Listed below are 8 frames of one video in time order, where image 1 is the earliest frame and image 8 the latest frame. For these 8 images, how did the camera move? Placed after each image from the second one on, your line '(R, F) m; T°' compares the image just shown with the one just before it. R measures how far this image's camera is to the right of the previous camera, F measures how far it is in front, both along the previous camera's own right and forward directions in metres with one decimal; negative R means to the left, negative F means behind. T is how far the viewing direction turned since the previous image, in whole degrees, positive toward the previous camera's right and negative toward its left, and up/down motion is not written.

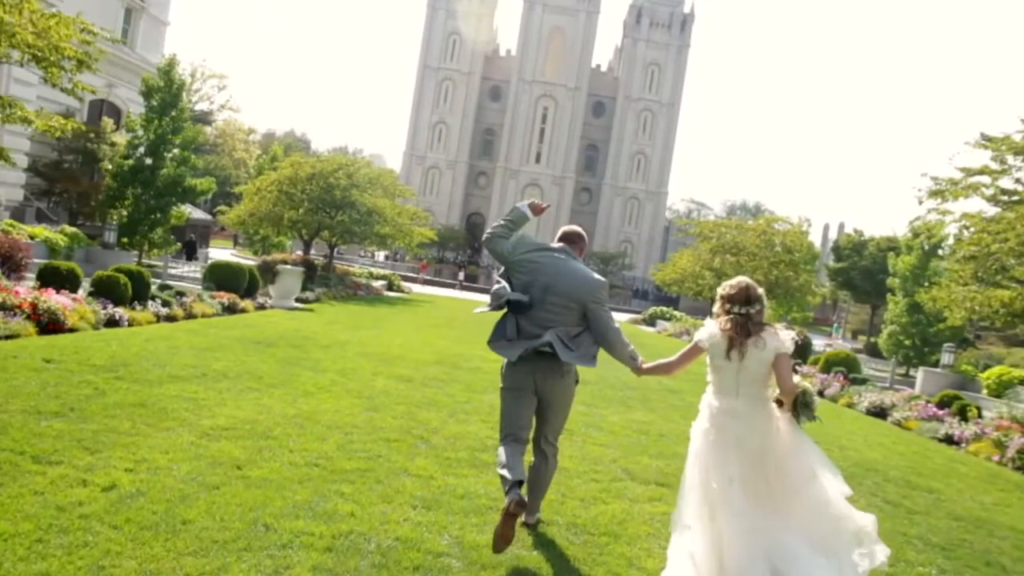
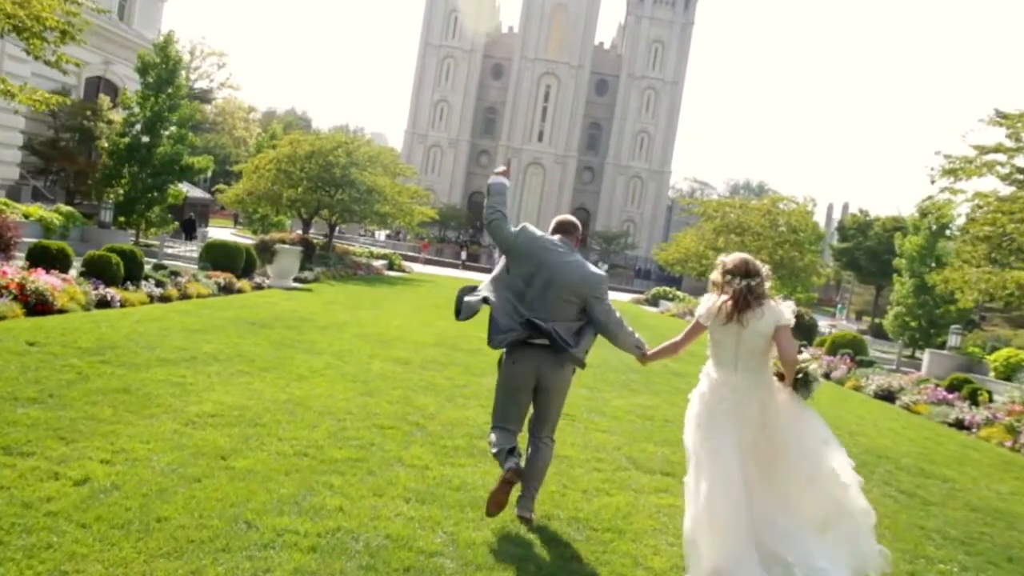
(0.0, +0.3) m; 0°
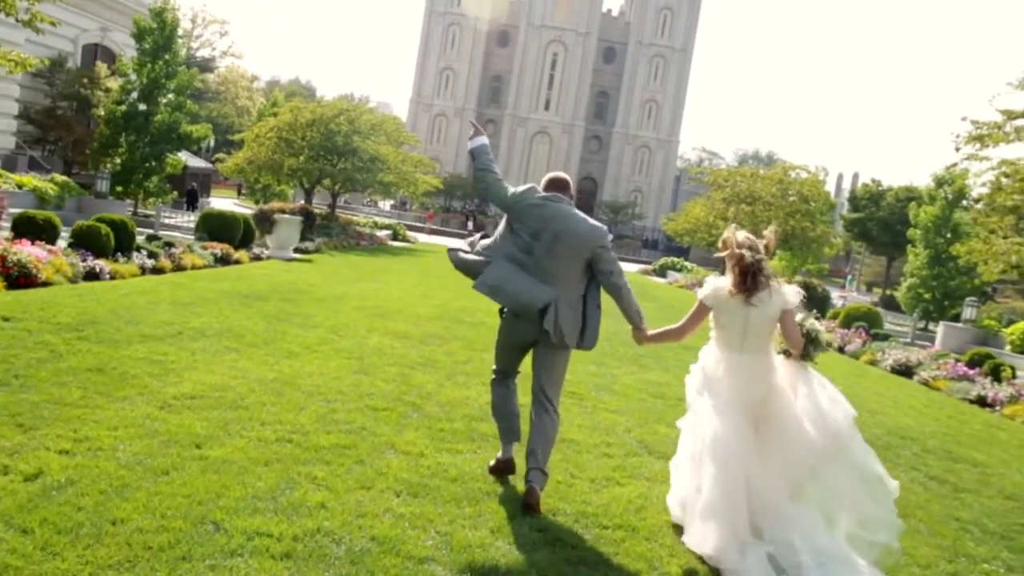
(0.0, +0.5) m; 0°
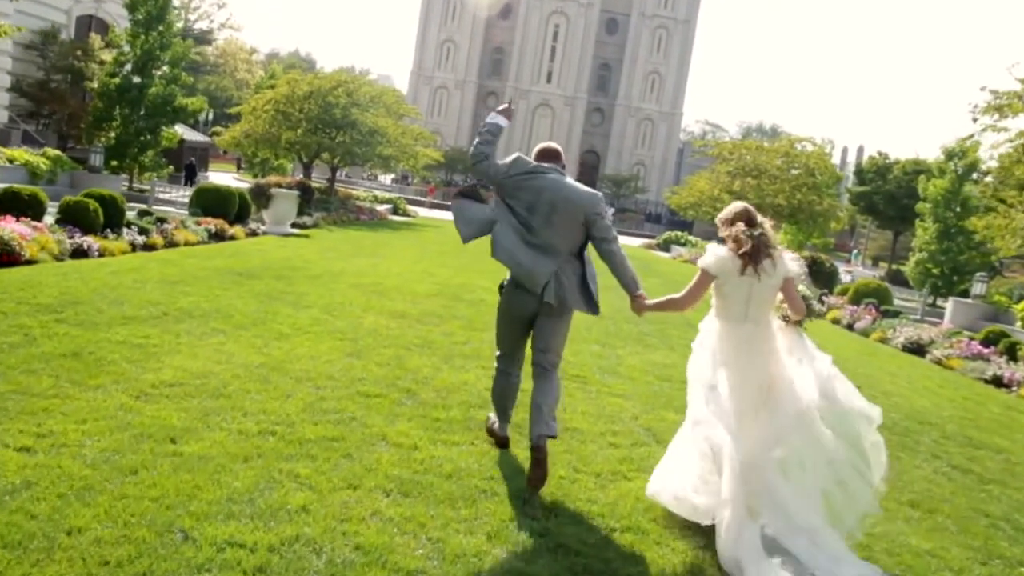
(0.0, +0.4) m; 0°
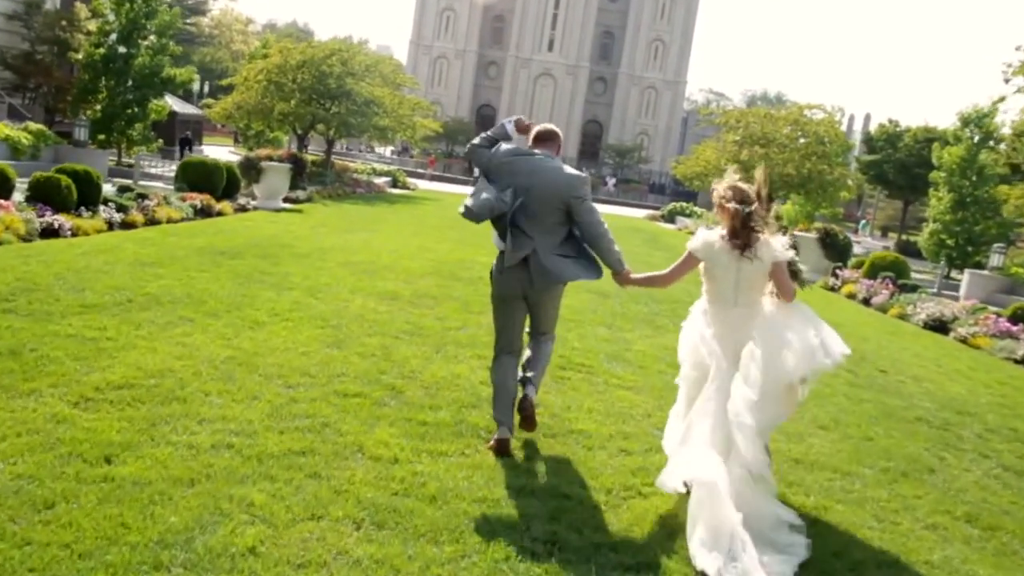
(0.0, +0.8) m; 0°
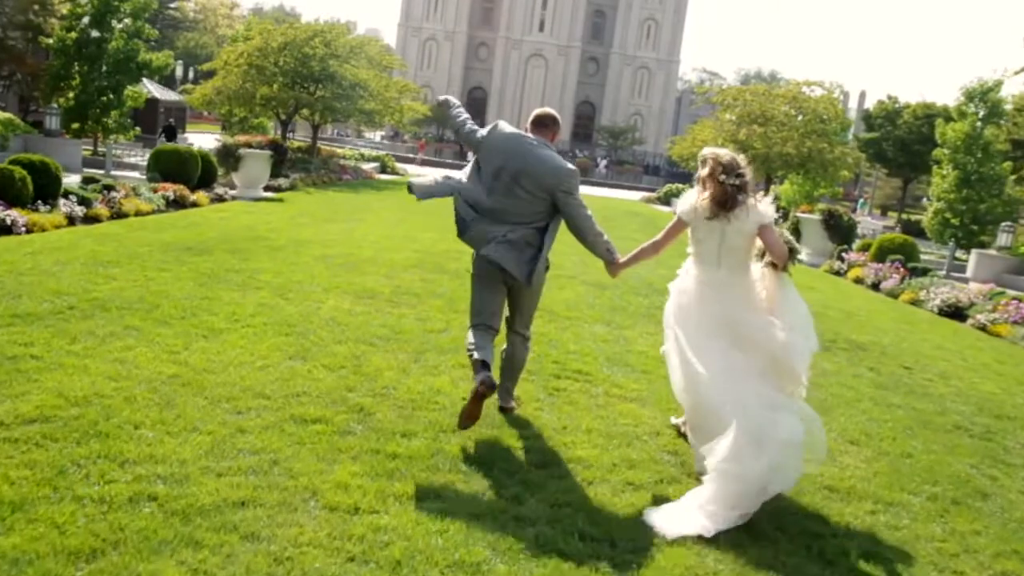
(+0.1, +0.8) m; 0°
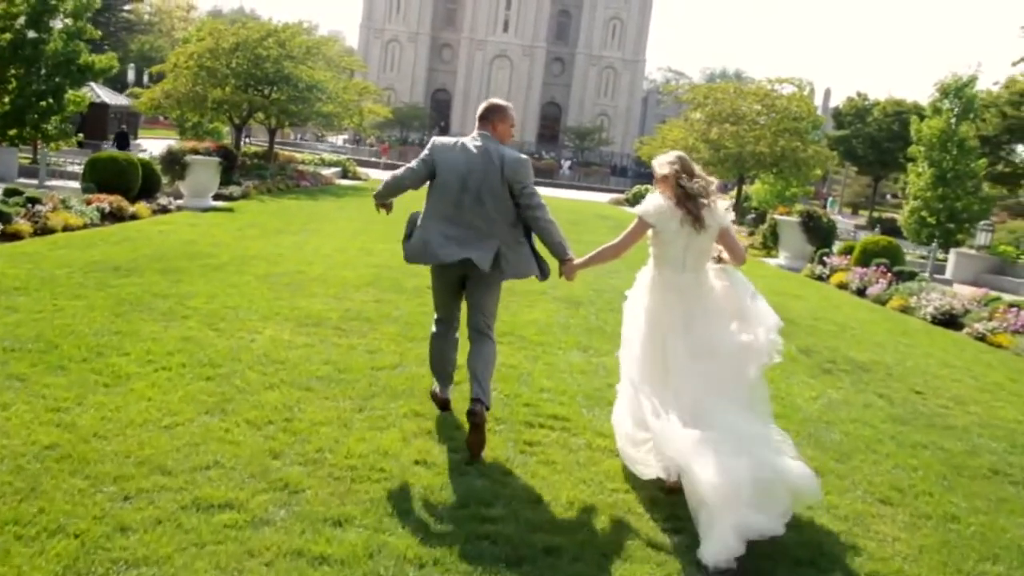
(0.0, +1.0) m; +2°
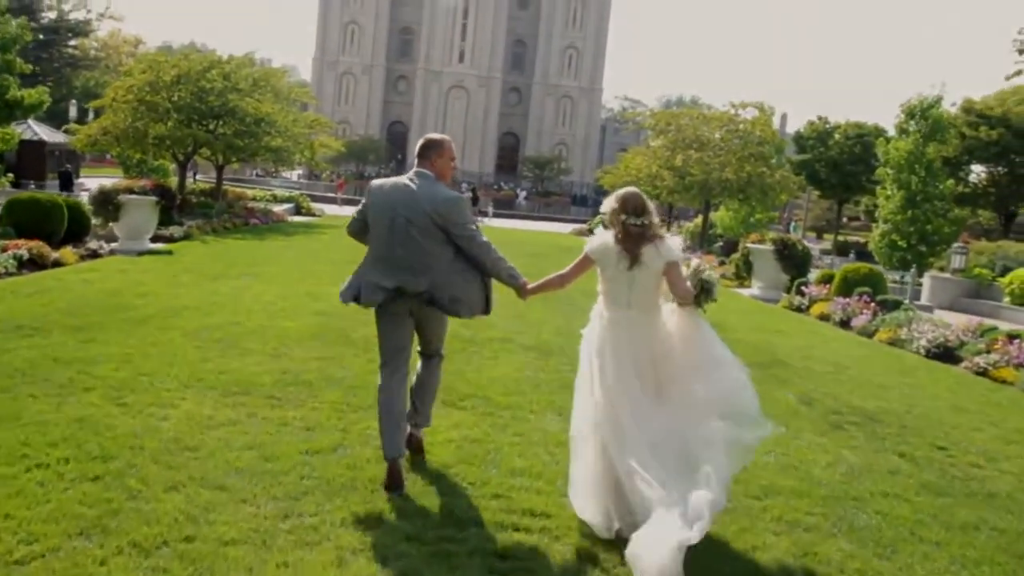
(0.0, +1.1) m; +2°
